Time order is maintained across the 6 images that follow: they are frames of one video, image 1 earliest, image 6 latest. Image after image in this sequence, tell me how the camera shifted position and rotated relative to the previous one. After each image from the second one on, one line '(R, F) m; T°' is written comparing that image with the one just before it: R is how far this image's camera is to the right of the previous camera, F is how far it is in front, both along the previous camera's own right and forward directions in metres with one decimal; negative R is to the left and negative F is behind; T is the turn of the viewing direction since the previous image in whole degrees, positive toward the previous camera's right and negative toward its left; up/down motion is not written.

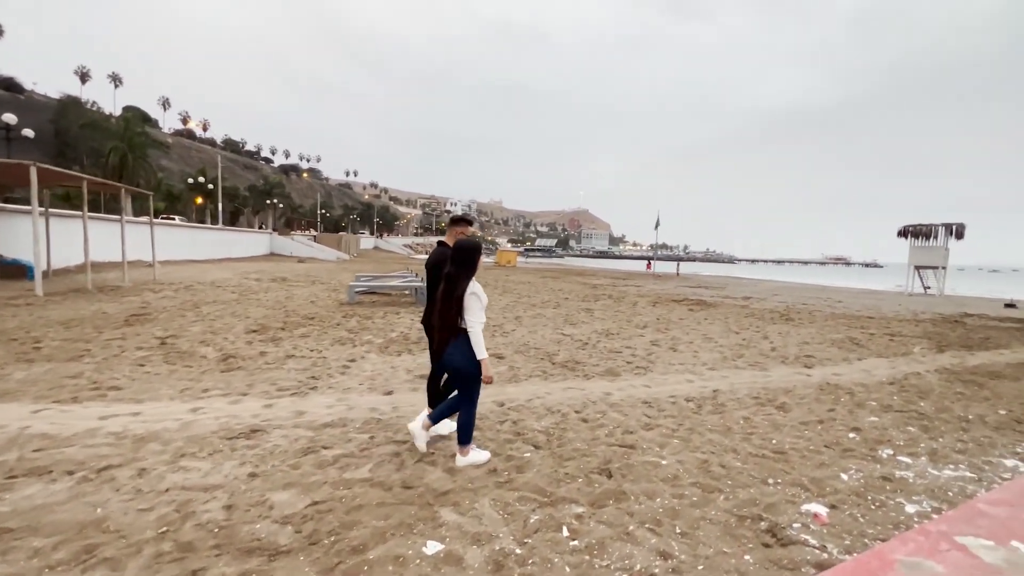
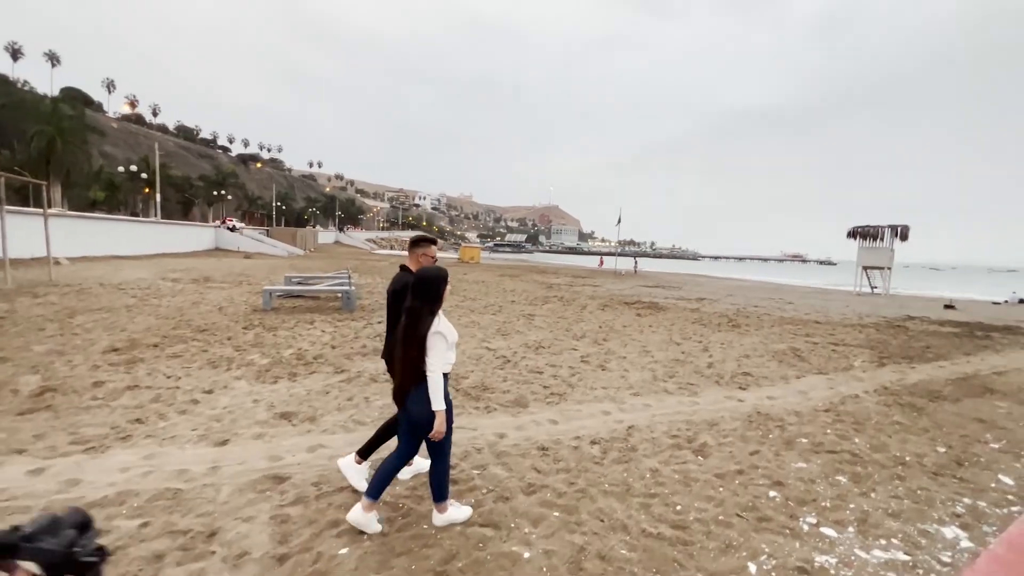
(+0.9, +0.8) m; +4°
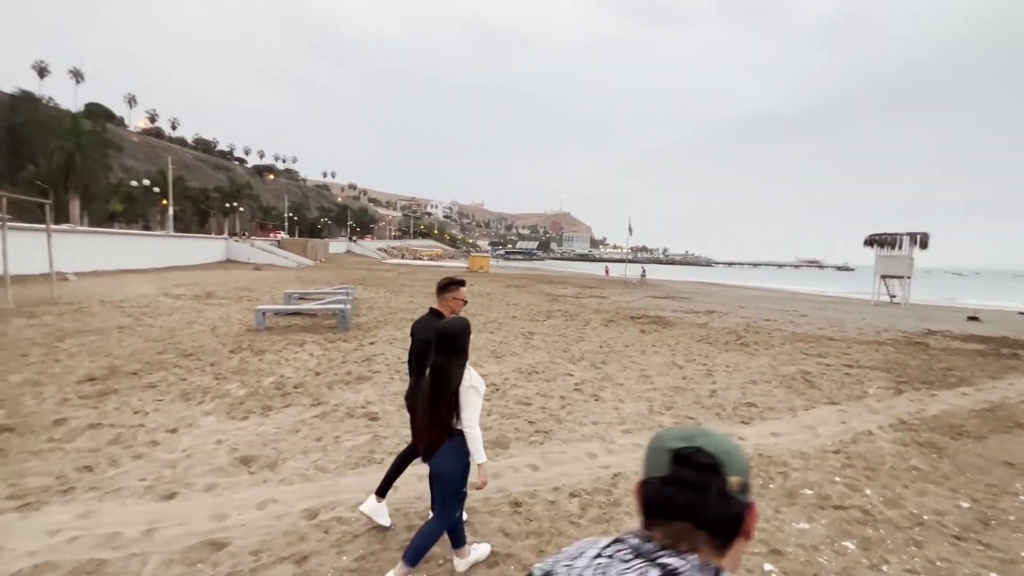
(+0.3, +0.3) m; -2°
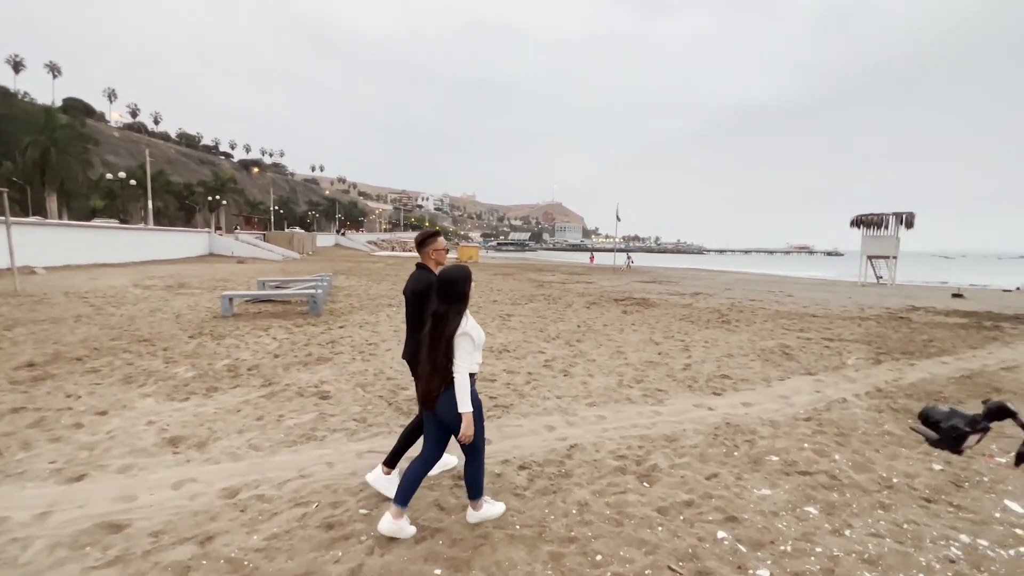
(+0.4, +0.3) m; +1°
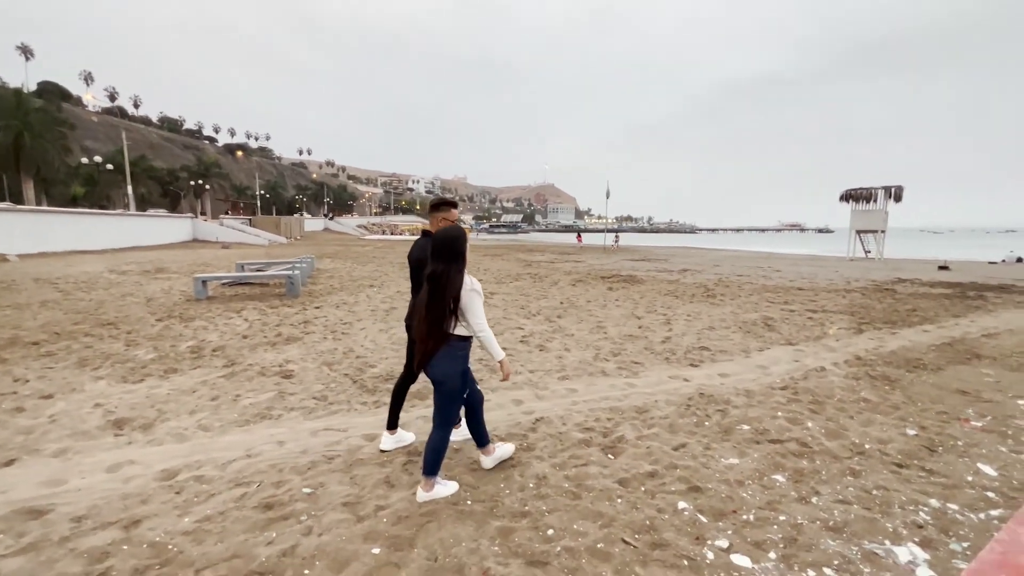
(+0.3, +0.2) m; +1°
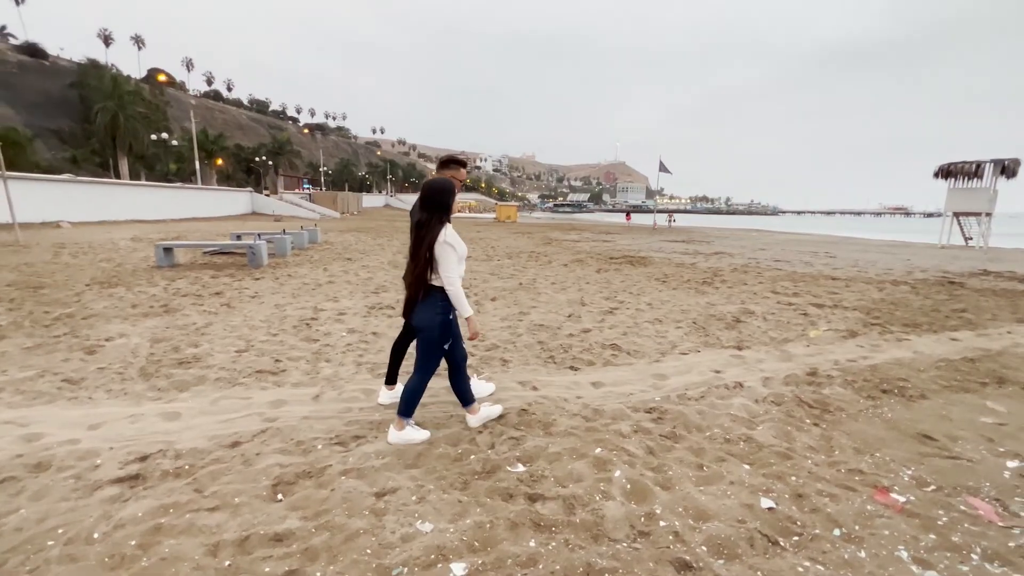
(+2.2, +1.2) m; -8°
